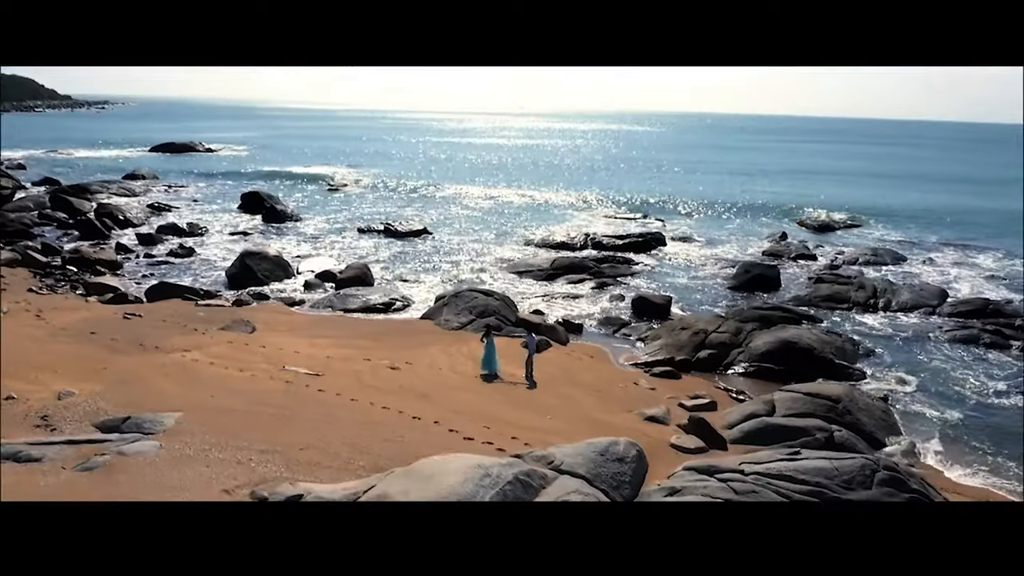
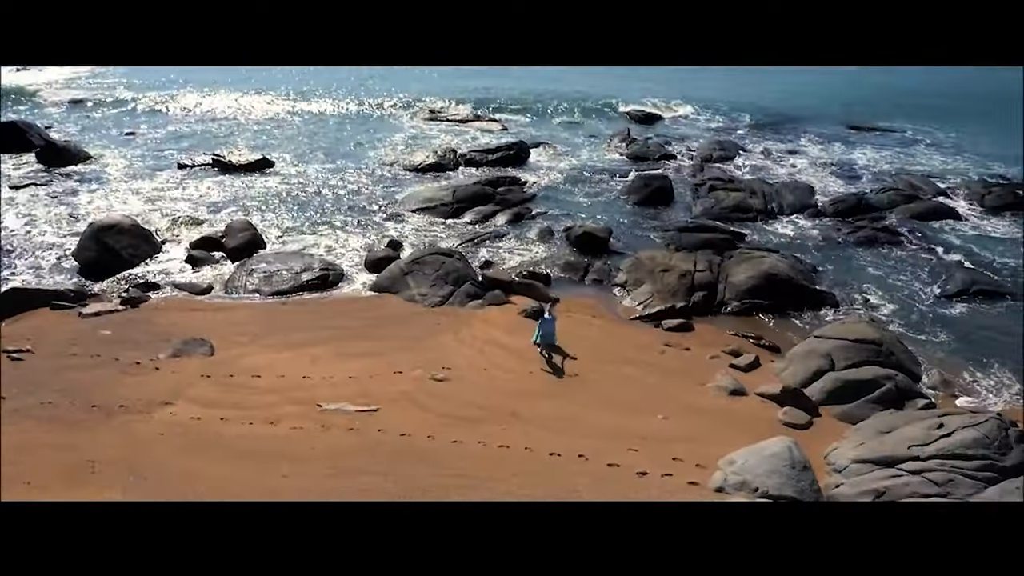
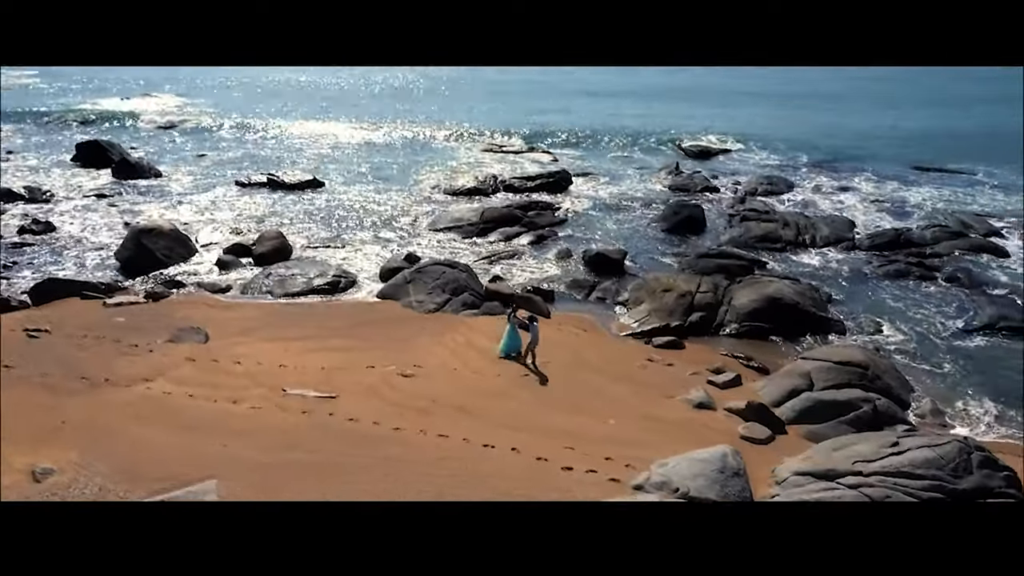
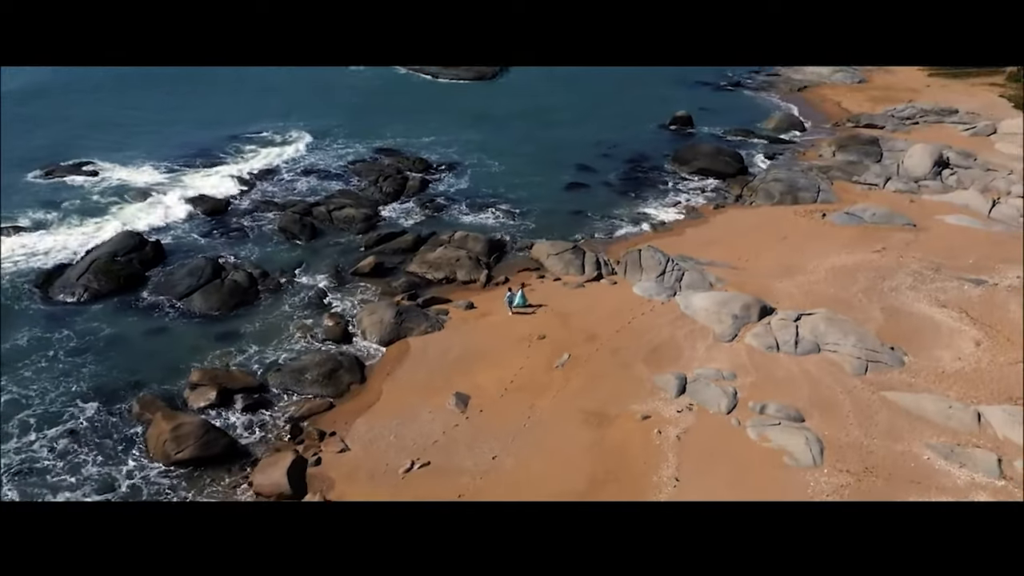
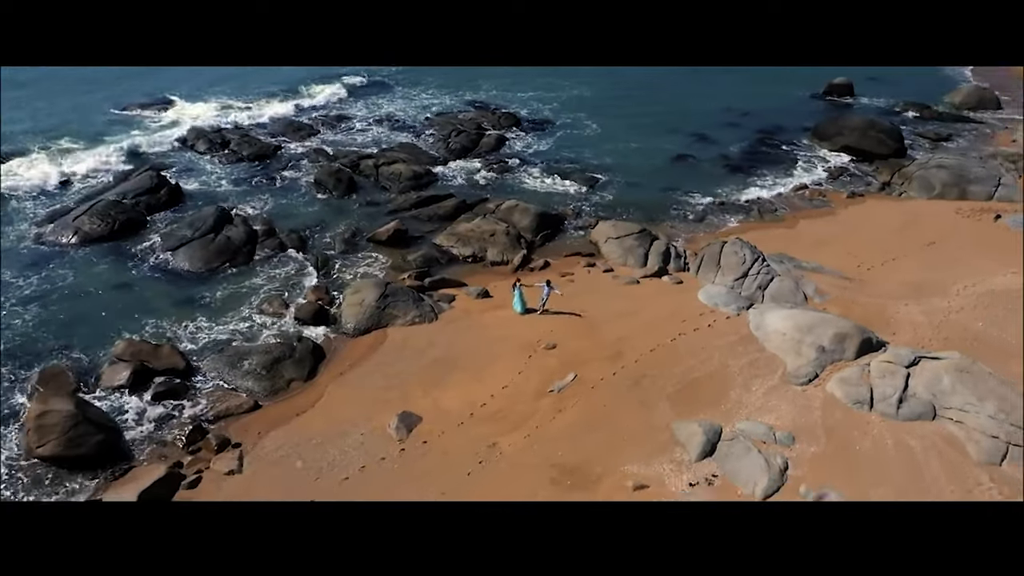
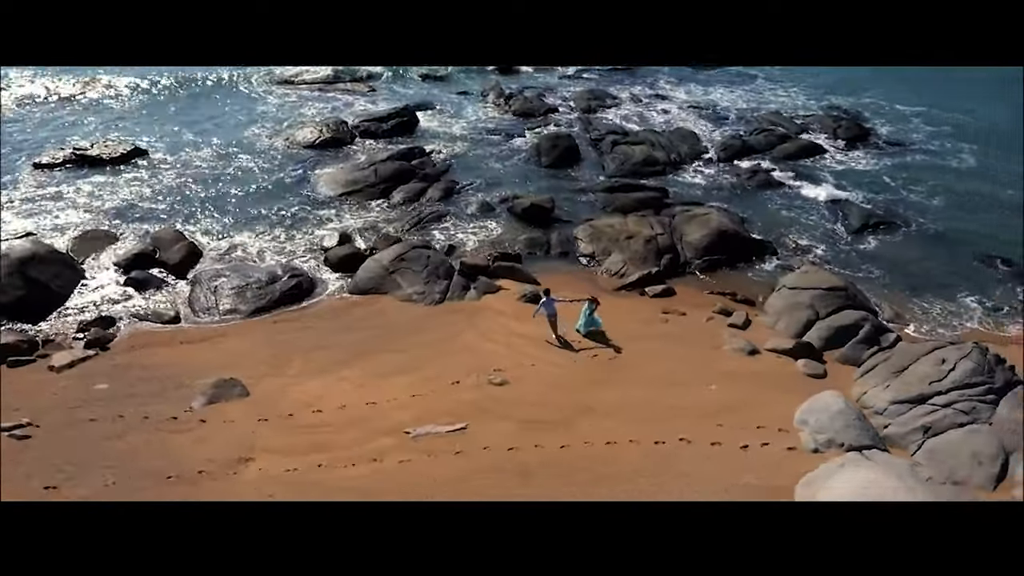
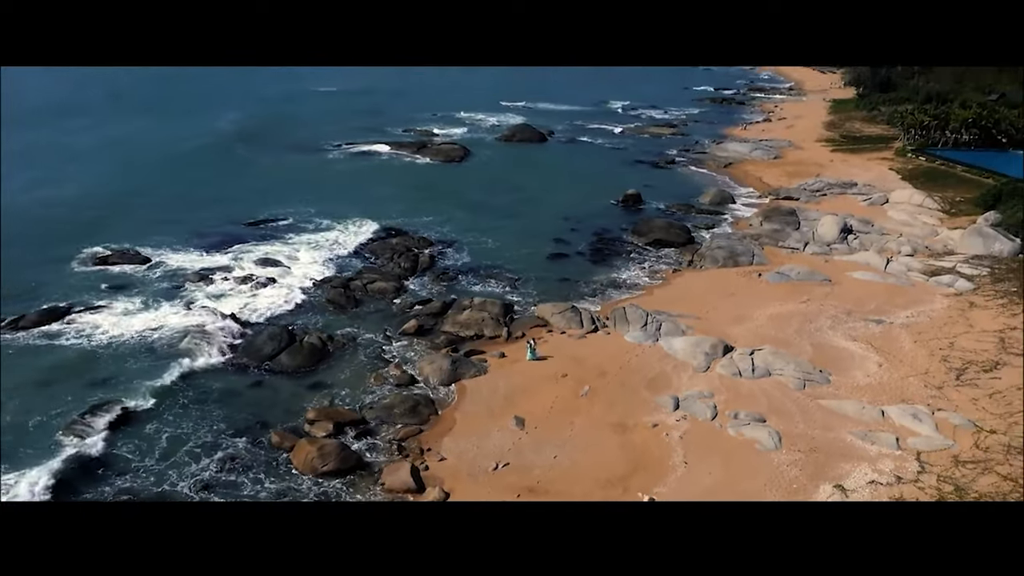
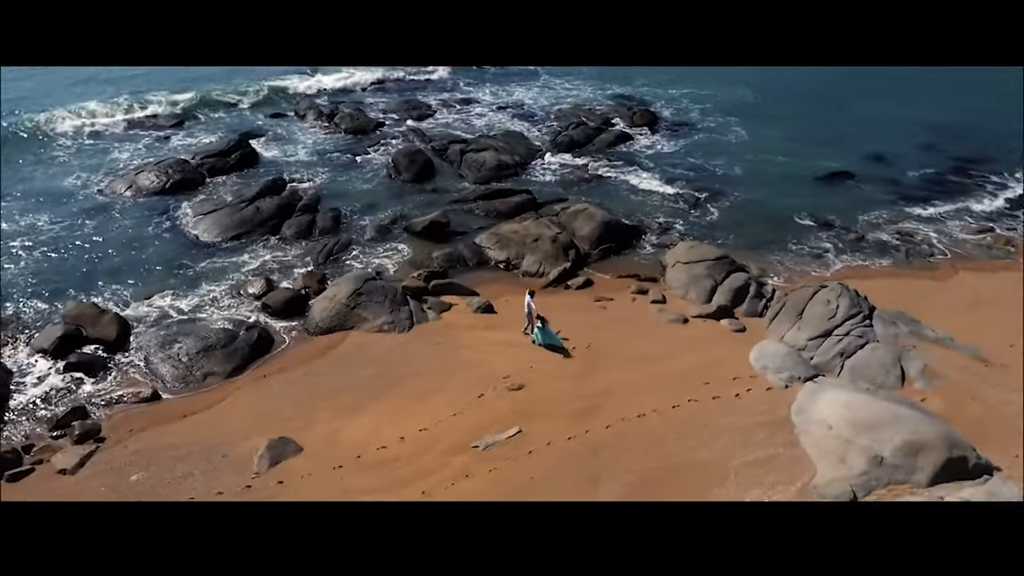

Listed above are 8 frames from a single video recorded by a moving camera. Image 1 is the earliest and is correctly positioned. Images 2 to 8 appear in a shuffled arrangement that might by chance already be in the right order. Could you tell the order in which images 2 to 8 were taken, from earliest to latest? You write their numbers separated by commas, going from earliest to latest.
3, 2, 6, 8, 5, 4, 7
